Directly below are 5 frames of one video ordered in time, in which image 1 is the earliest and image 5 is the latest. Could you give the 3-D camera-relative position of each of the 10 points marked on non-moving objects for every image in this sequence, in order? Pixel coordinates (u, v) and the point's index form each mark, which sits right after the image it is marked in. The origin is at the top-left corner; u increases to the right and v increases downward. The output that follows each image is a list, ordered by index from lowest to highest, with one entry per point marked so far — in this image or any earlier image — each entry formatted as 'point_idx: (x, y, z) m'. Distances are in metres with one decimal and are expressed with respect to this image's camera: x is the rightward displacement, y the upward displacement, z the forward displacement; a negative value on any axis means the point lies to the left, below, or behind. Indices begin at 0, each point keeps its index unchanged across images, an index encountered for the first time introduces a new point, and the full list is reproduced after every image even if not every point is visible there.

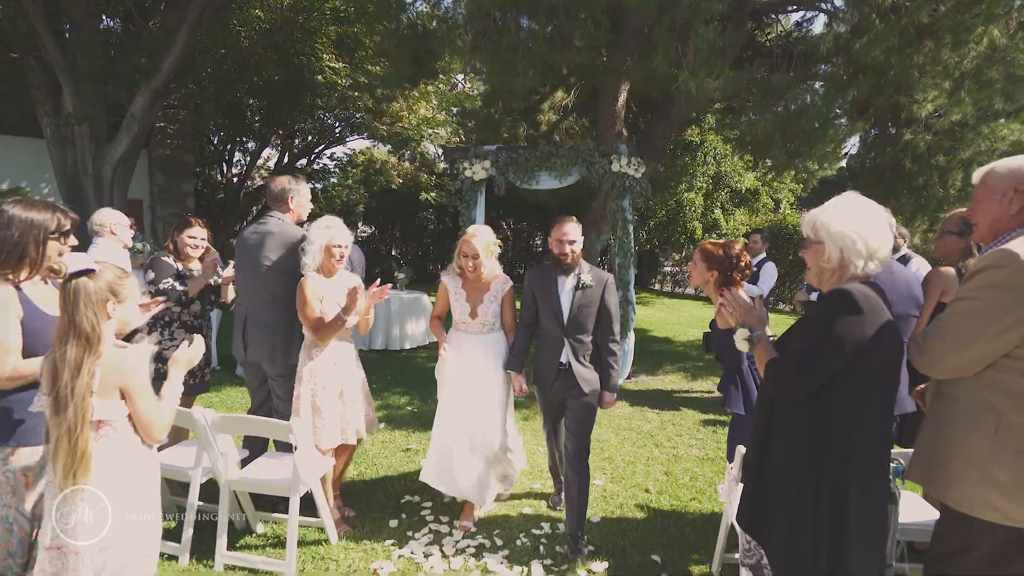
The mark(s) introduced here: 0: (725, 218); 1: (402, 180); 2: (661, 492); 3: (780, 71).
0: (+5.7, +1.9, +15.0) m
1: (-3.1, +3.0, +15.8) m
2: (+1.1, -1.5, +4.1) m
3: (+3.3, +2.7, +6.8) m
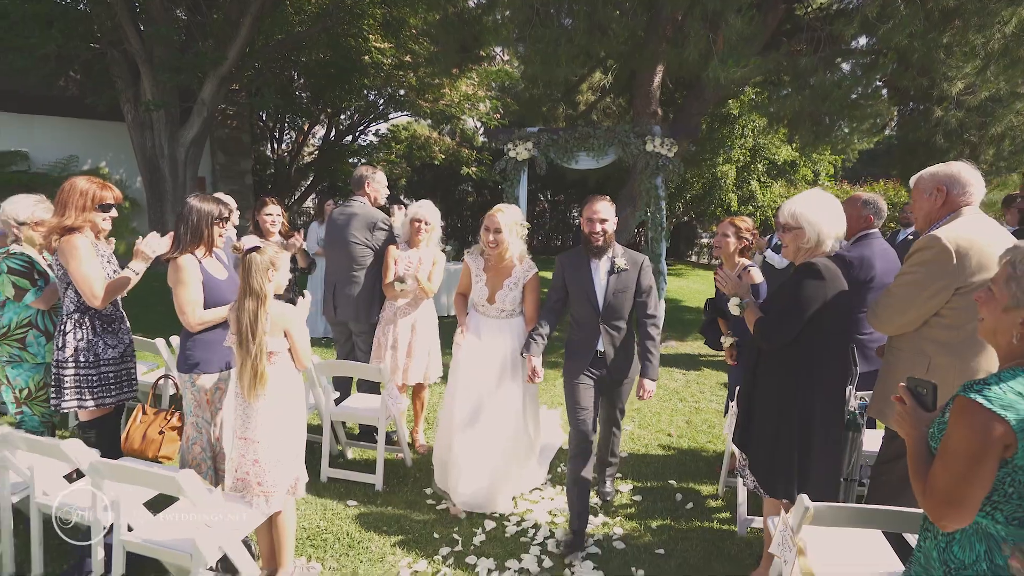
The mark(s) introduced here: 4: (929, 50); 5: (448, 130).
0: (+6.7, +2.6, +15.2) m
1: (-2.0, +3.9, +16.5) m
2: (+1.4, -1.2, +4.7) m
3: (+3.8, +3.0, +7.1) m
4: (+4.8, +2.7, +6.4) m
5: (-1.9, +4.6, +16.4) m
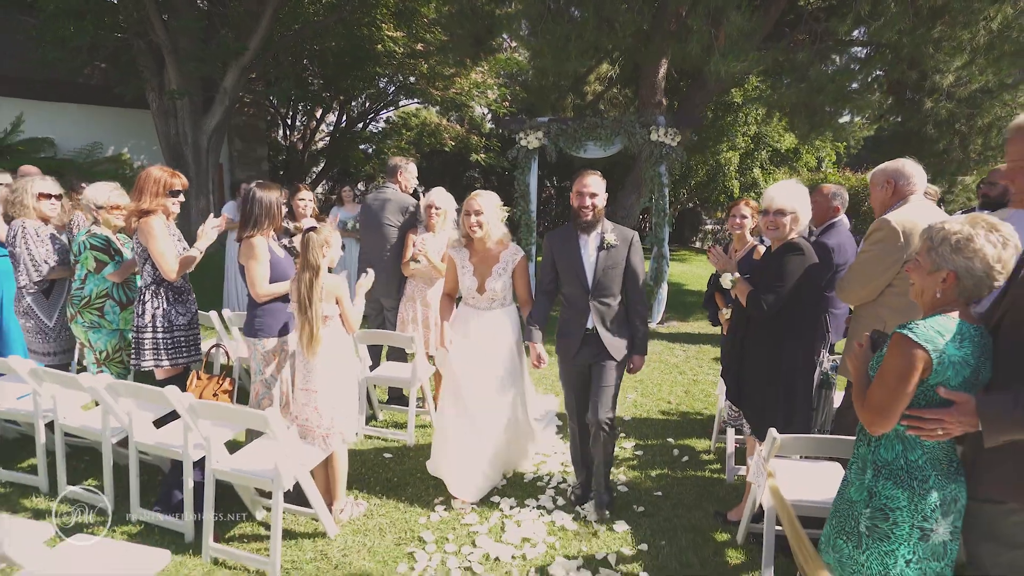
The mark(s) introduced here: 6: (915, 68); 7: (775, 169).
0: (+7.0, +3.1, +15.6) m
1: (-1.8, +4.4, +16.9) m
2: (+1.6, -1.1, +5.2) m
3: (+4.0, +3.3, +7.5) m
4: (+4.9, +2.9, +6.8) m
5: (-1.7, +5.1, +16.7) m
6: (+5.2, +2.9, +7.3) m
7: (+7.4, +3.3, +15.9) m
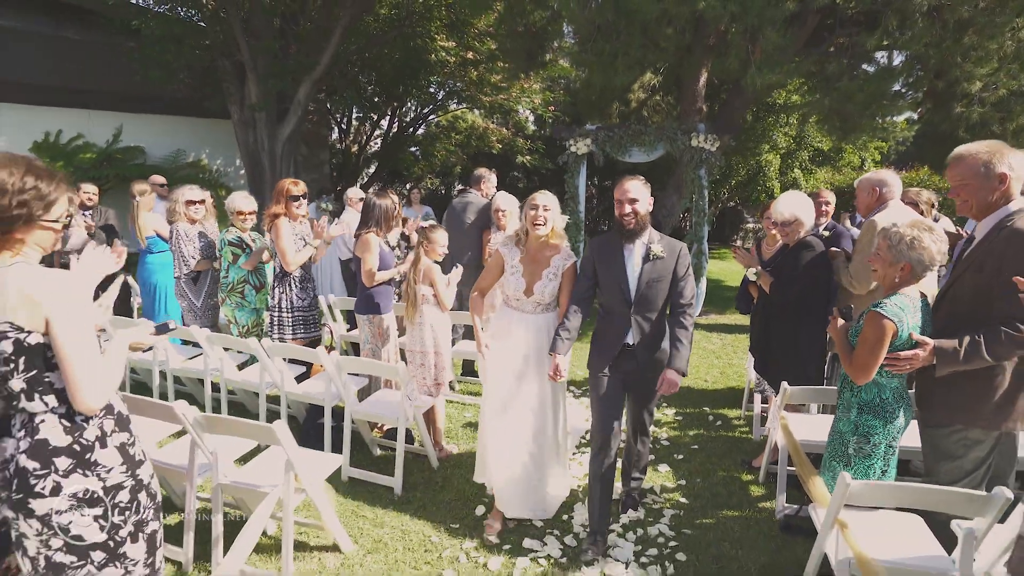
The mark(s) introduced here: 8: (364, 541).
0: (+8.3, +3.1, +15.9) m
1: (-0.4, +4.5, +17.8) m
2: (+2.1, -1.0, +5.9) m
3: (+4.7, +3.4, +8.0) m
4: (+5.6, +3.0, +7.3) m
5: (-0.3, +5.2, +17.6) m
6: (+6.0, +2.9, +7.7) m
7: (+8.7, +3.4, +16.1) m
8: (-0.8, -1.4, +3.2) m
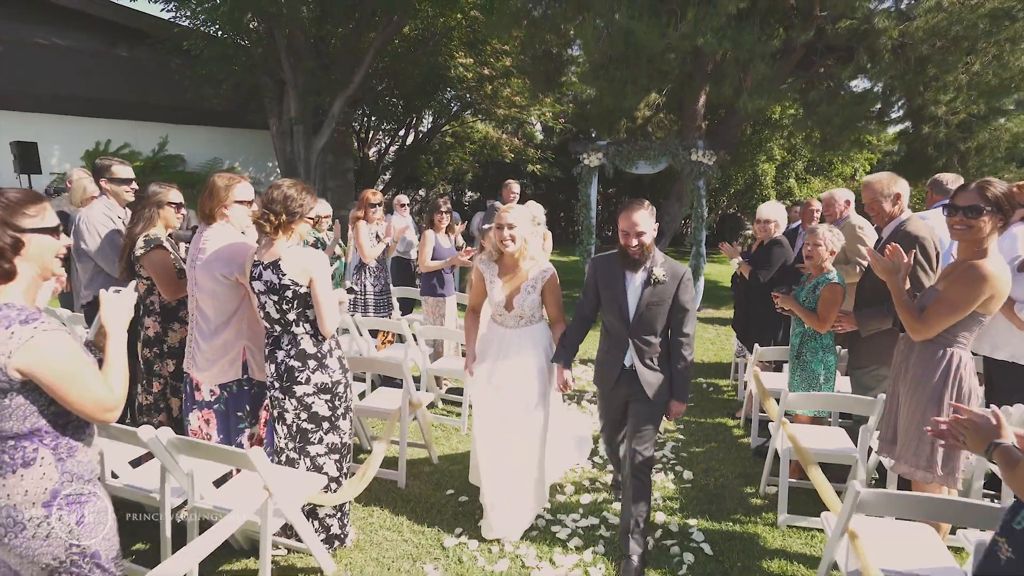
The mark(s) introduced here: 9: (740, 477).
0: (+8.6, +3.1, +17.0) m
1: (+0.1, +4.5, +18.9) m
2: (+2.5, -0.9, +7.0) m
3: (+5.1, +3.4, +9.2) m
4: (+6.0, +3.0, +8.4) m
5: (+0.1, +5.2, +18.8) m
6: (+6.3, +2.9, +8.9) m
7: (+9.1, +3.4, +17.3) m
8: (-0.5, -1.3, +4.3) m
9: (+1.6, -1.4, +4.0) m
